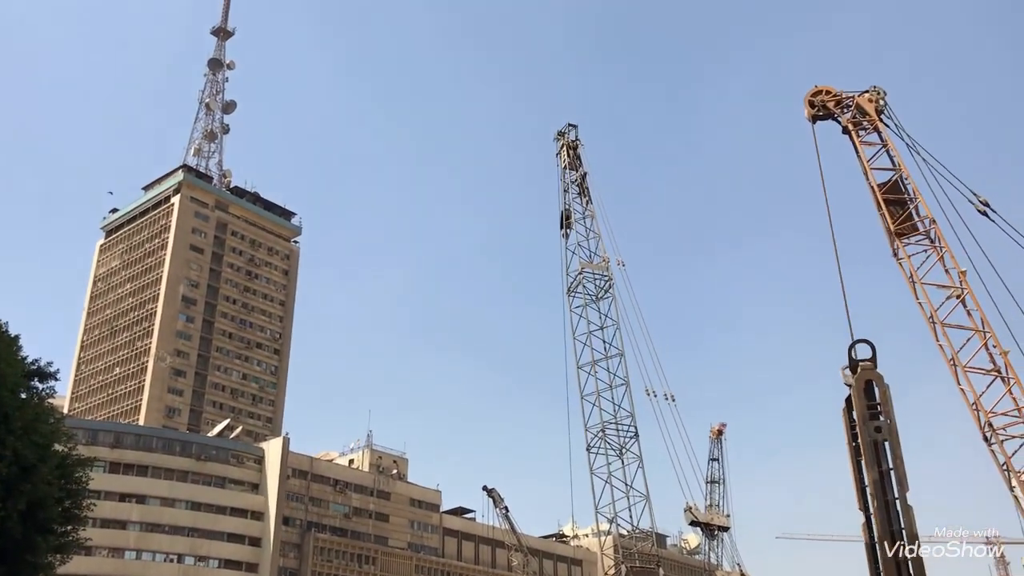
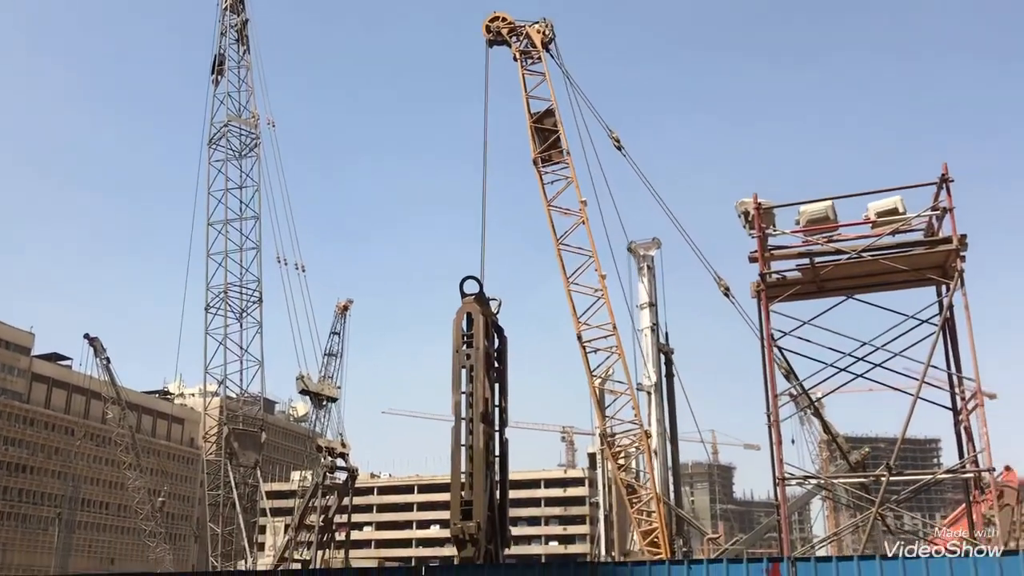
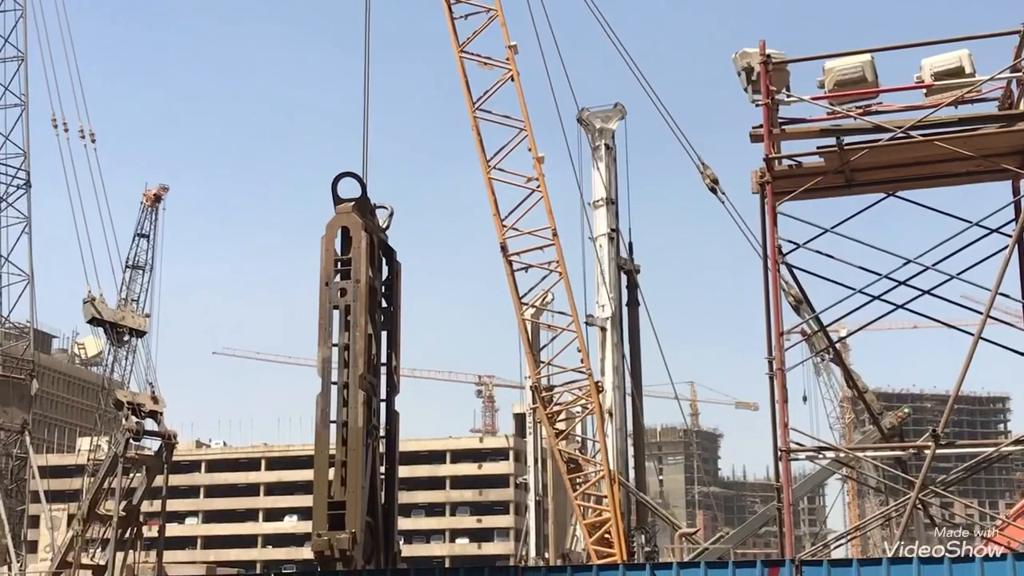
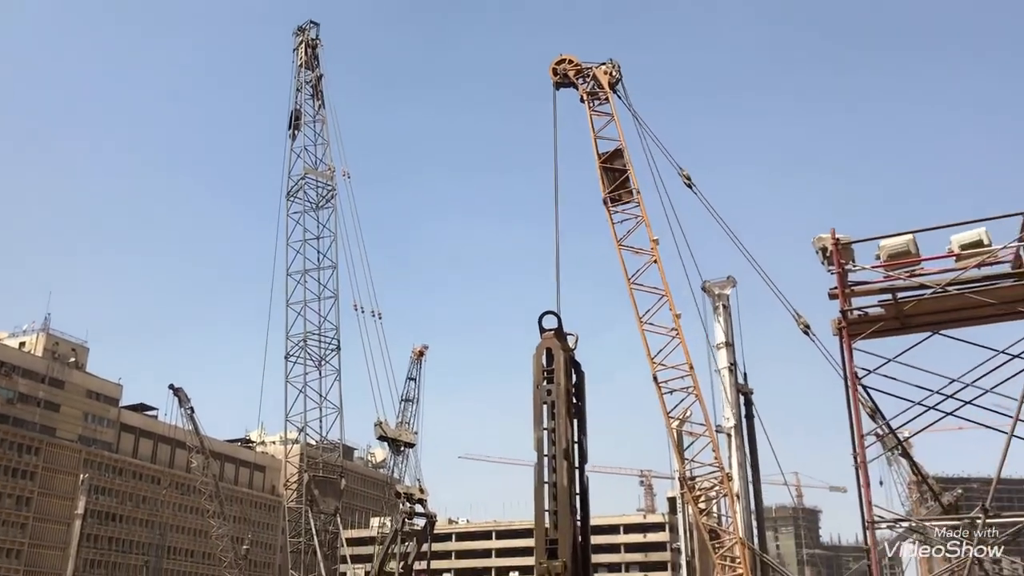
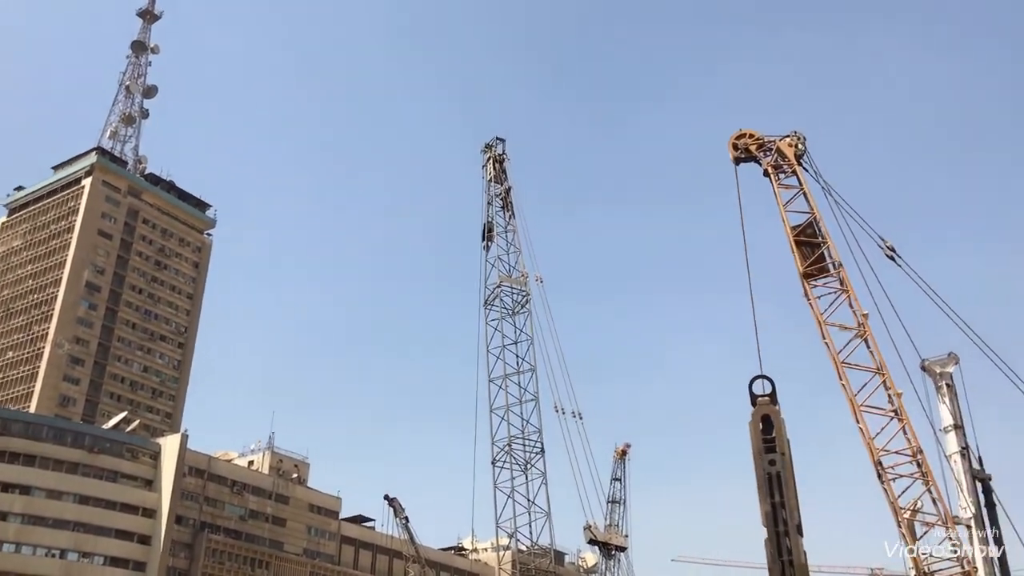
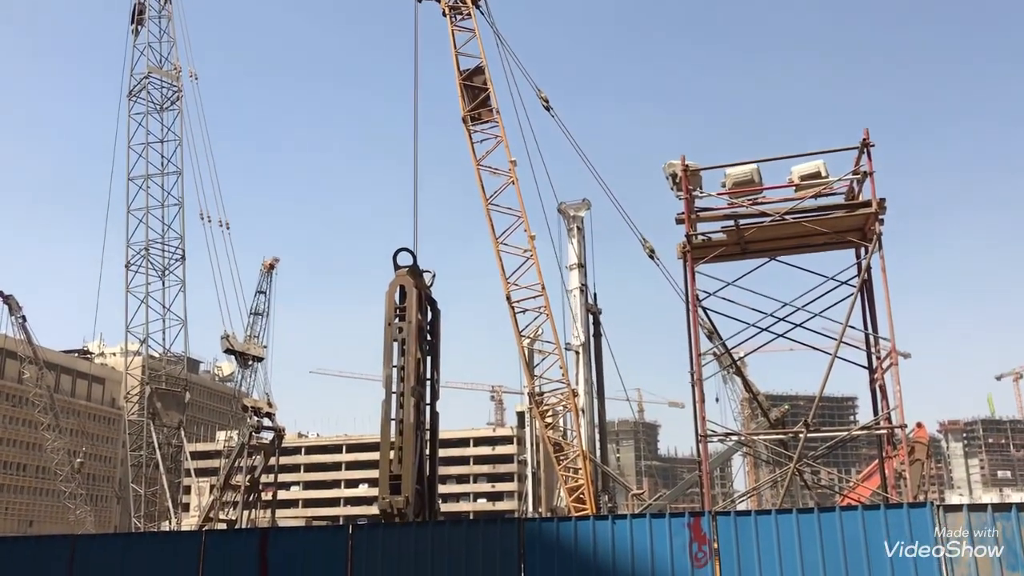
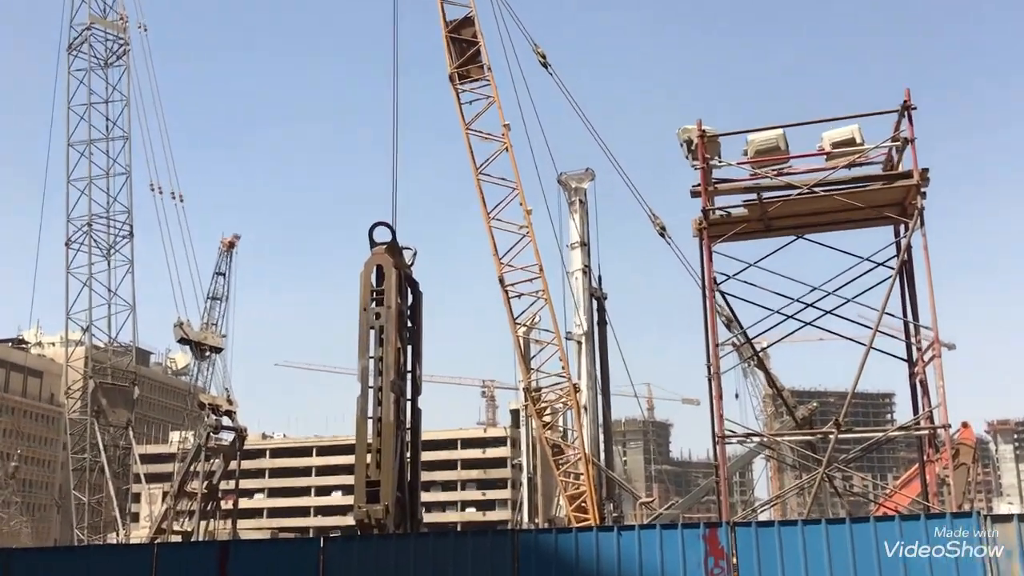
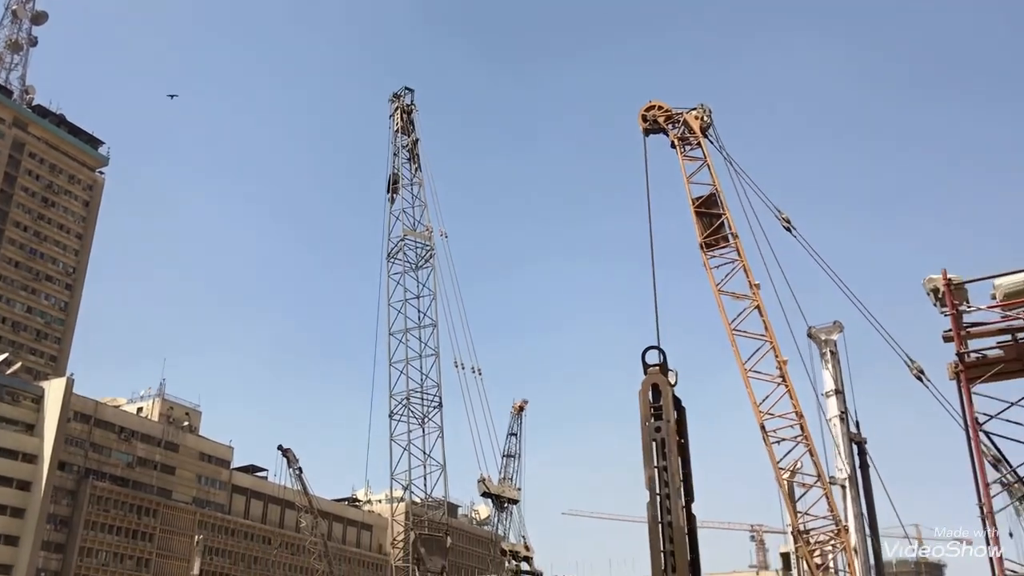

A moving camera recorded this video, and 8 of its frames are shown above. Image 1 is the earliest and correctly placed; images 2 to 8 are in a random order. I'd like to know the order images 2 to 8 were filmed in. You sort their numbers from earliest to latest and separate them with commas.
5, 8, 4, 2, 6, 7, 3
